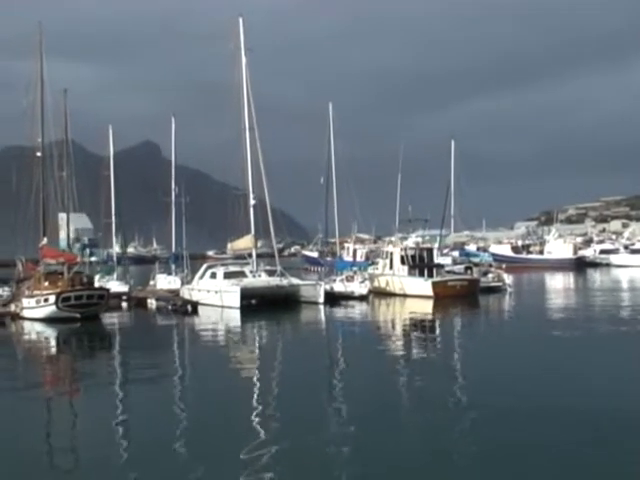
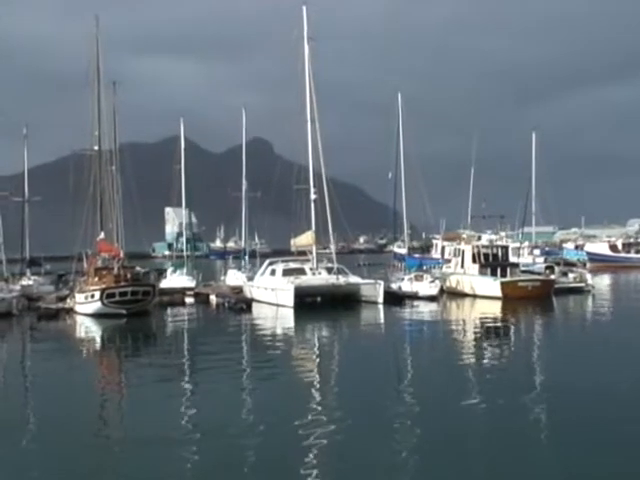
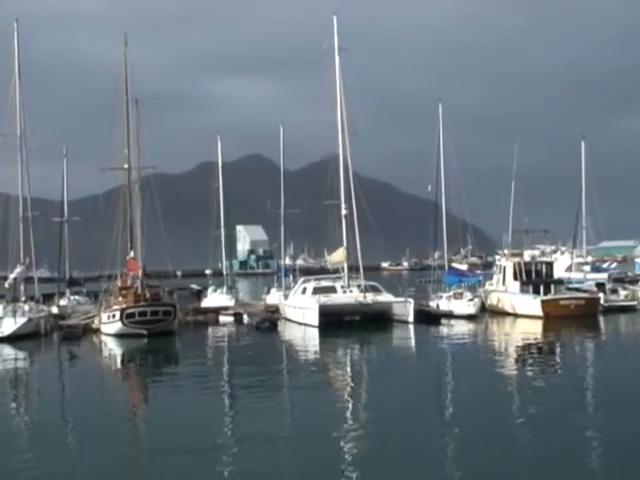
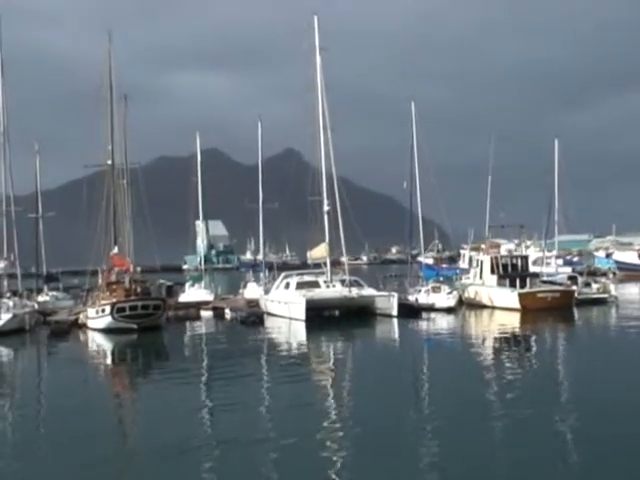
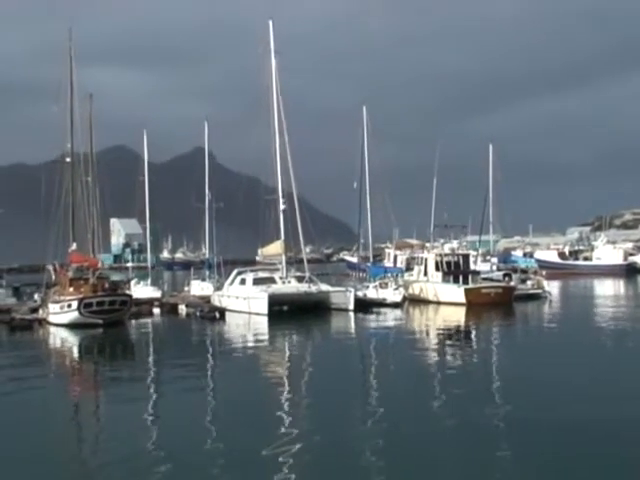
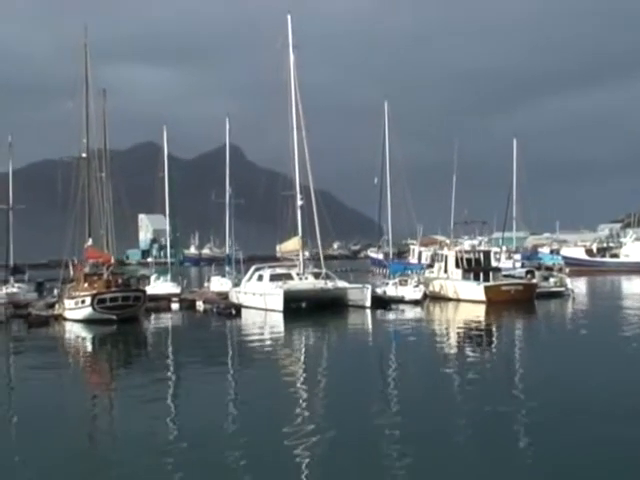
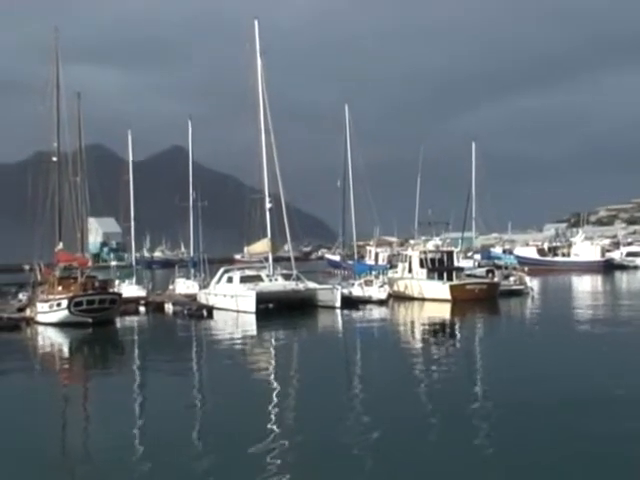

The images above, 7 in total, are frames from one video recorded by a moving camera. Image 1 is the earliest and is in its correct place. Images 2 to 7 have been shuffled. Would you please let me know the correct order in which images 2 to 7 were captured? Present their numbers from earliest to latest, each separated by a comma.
7, 5, 6, 2, 4, 3
